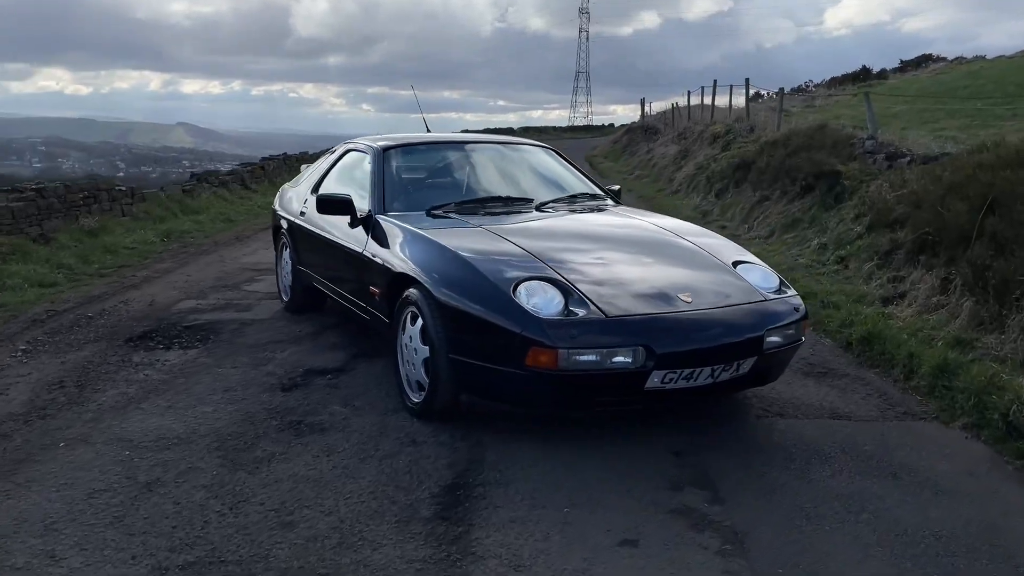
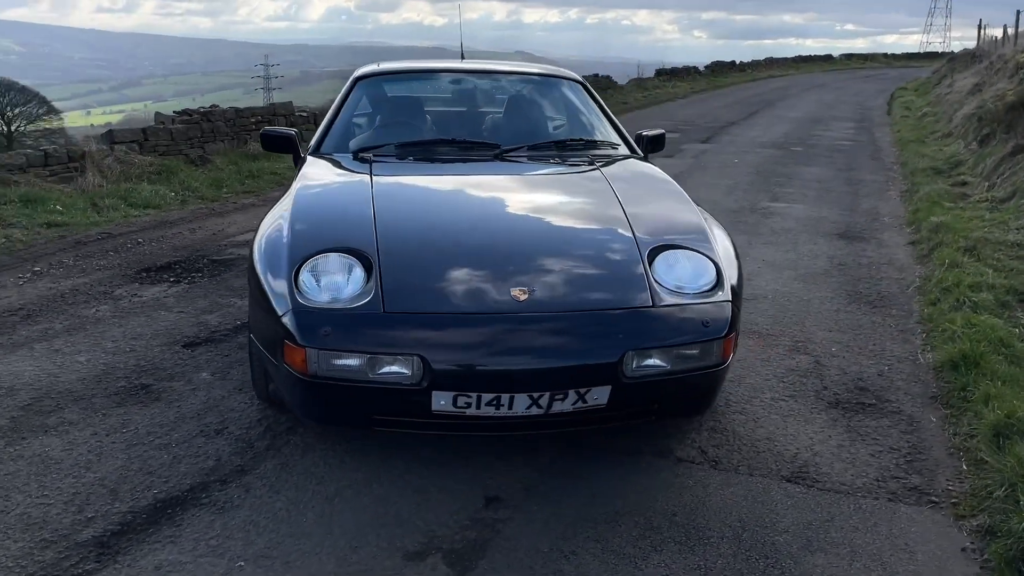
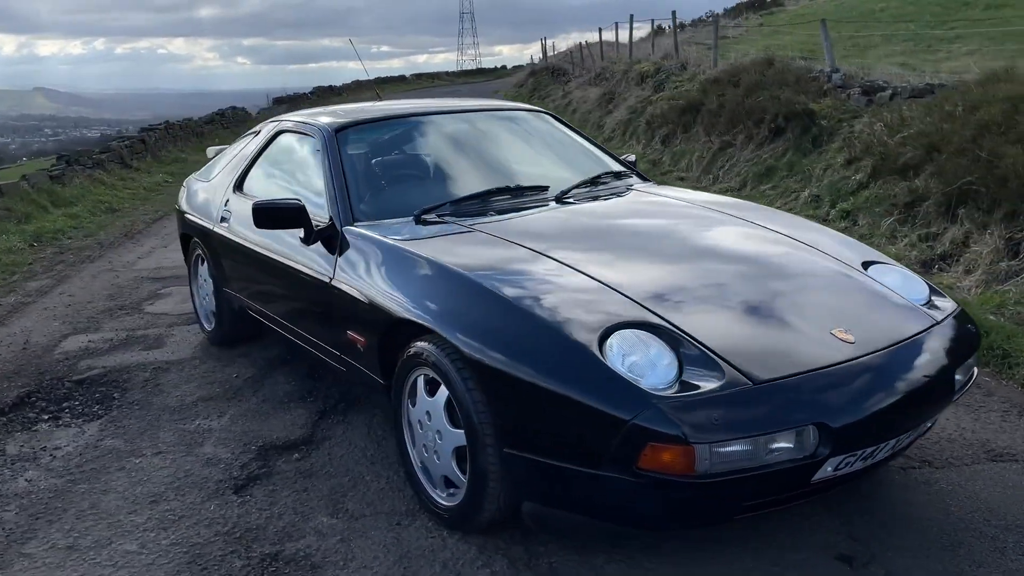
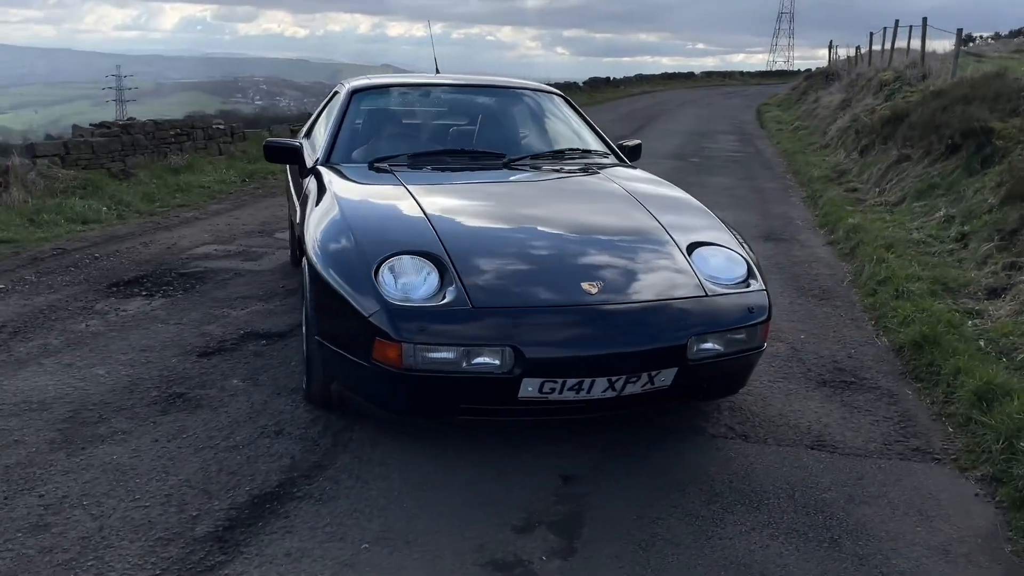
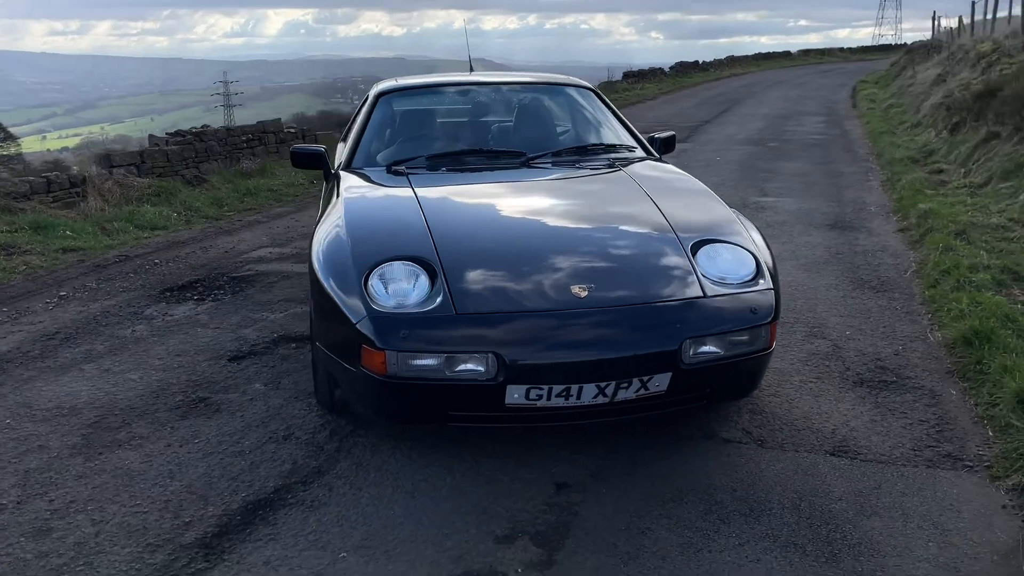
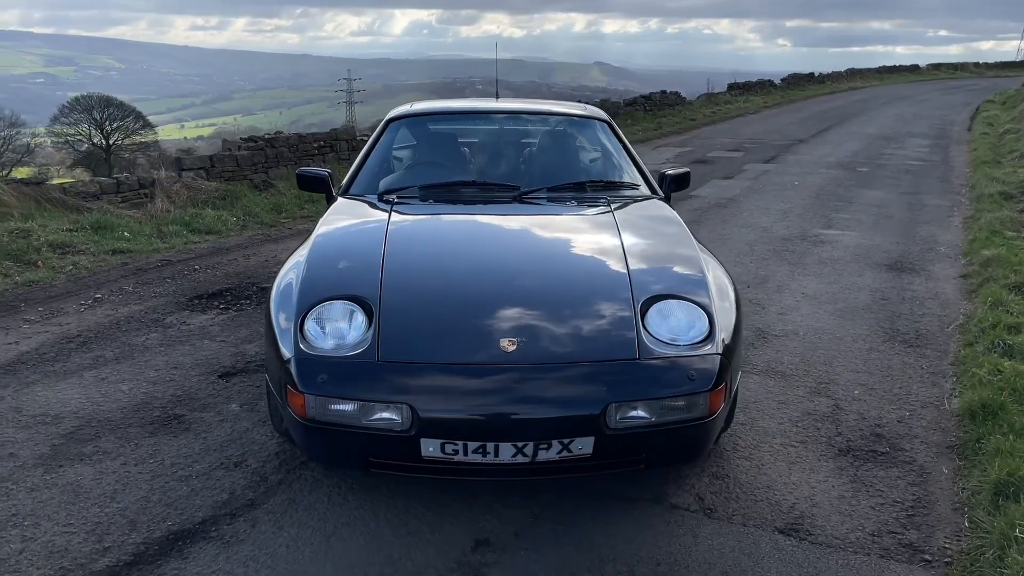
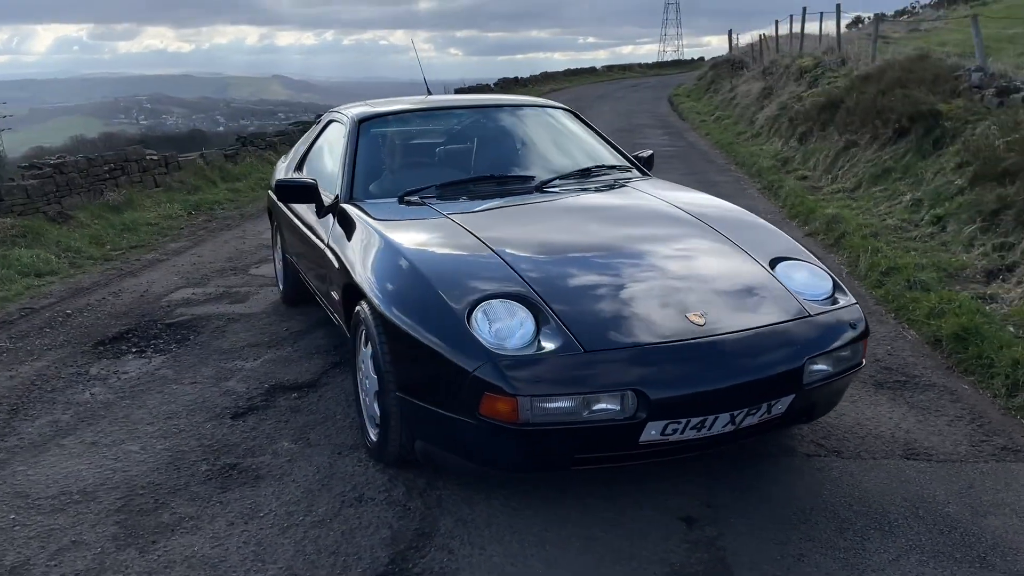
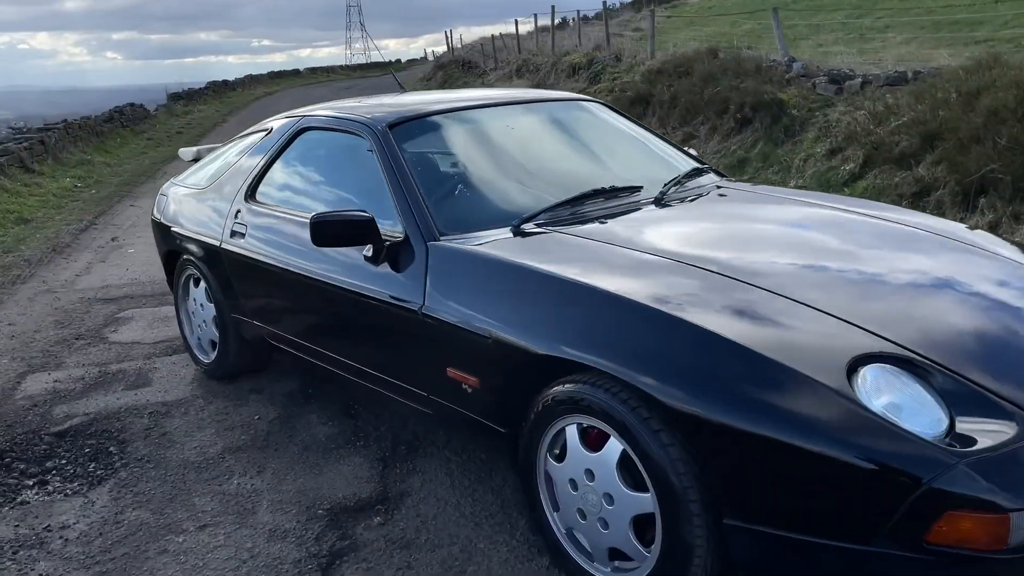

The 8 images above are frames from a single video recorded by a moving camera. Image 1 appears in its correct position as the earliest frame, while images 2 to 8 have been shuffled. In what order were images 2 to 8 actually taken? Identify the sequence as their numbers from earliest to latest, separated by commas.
4, 2, 6, 5, 7, 3, 8
